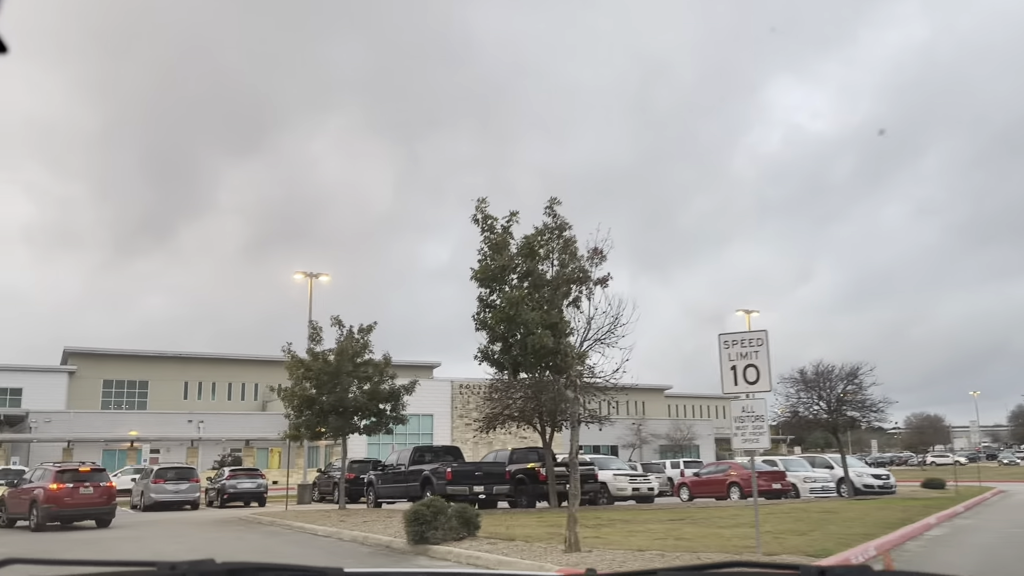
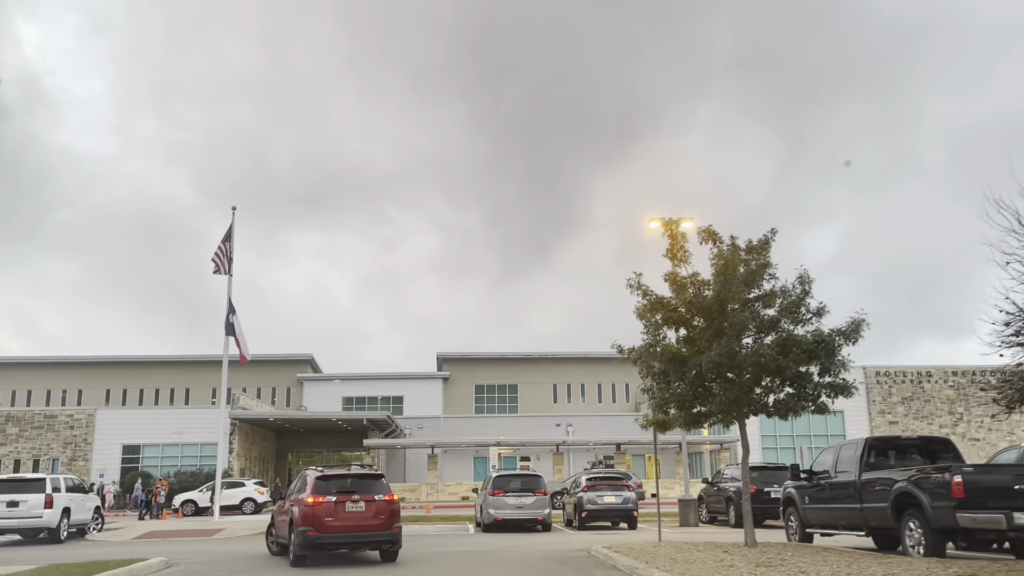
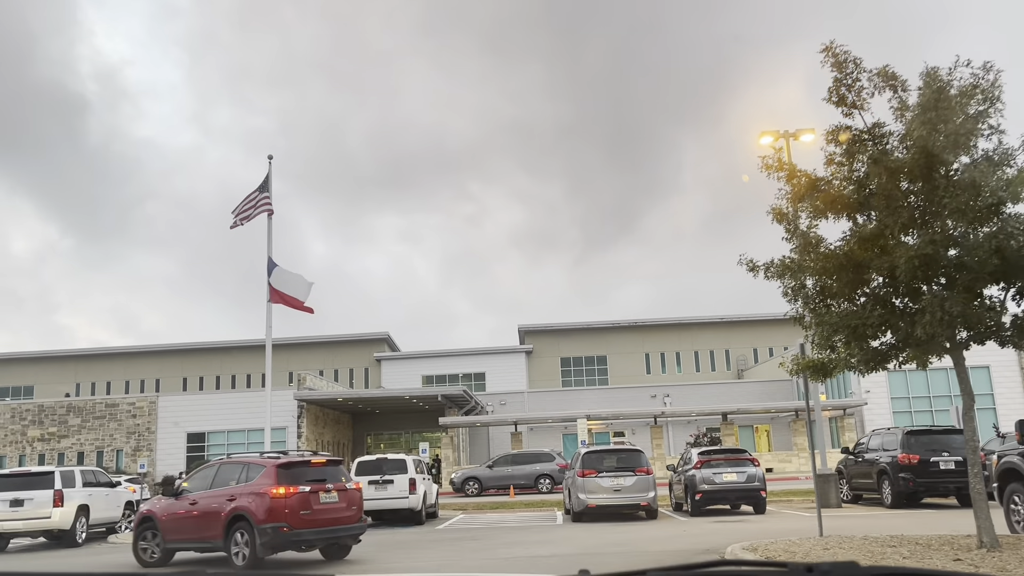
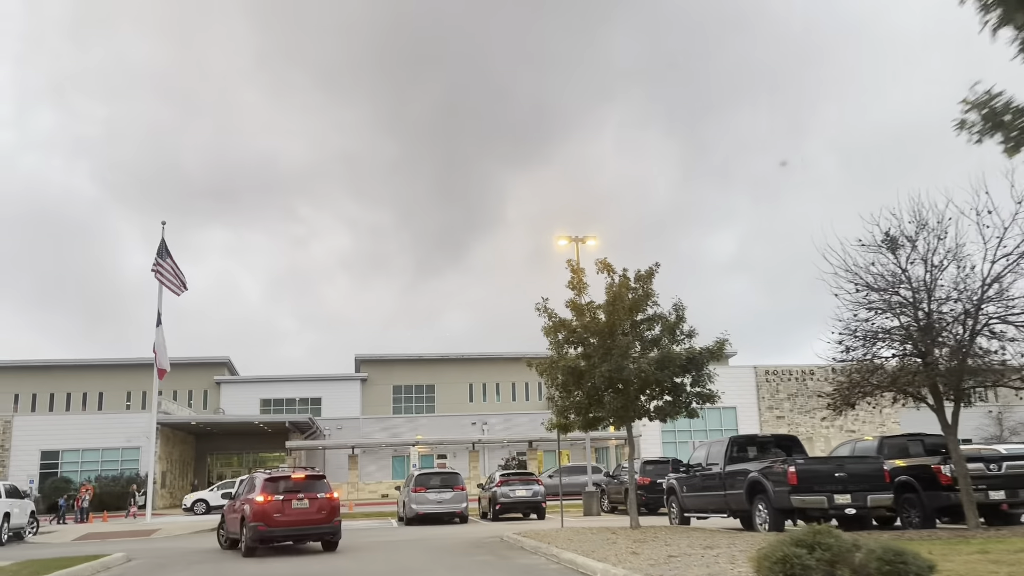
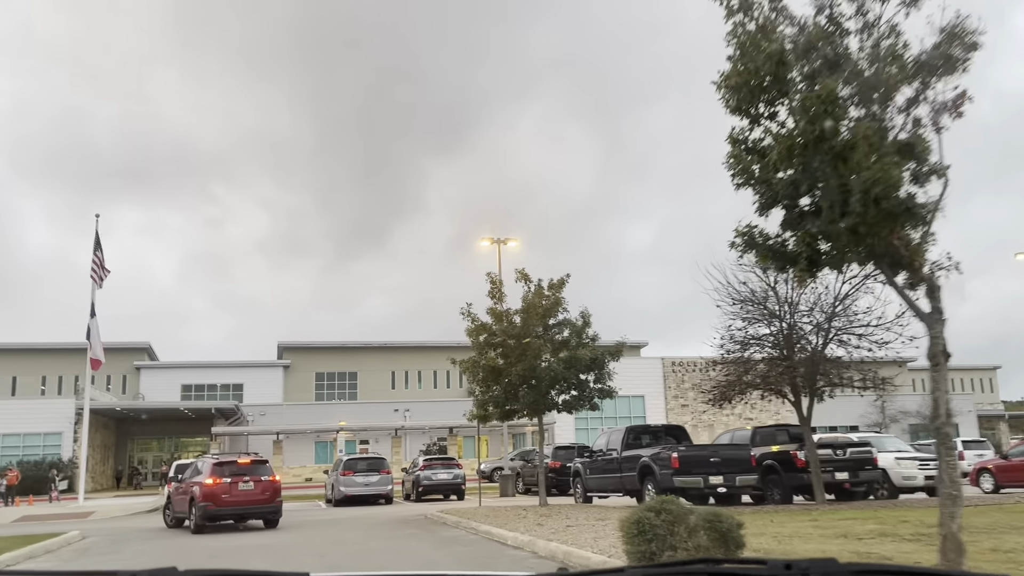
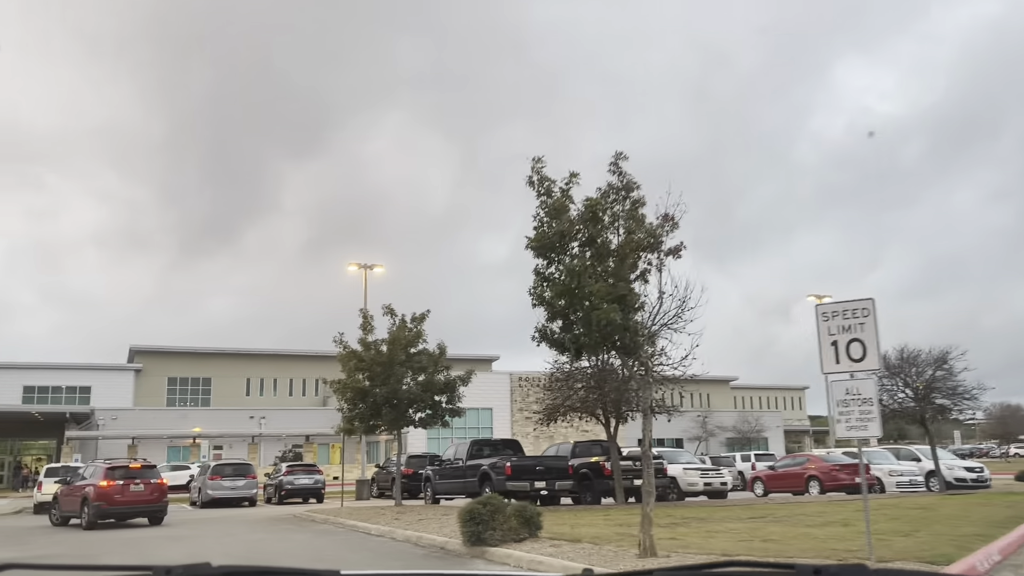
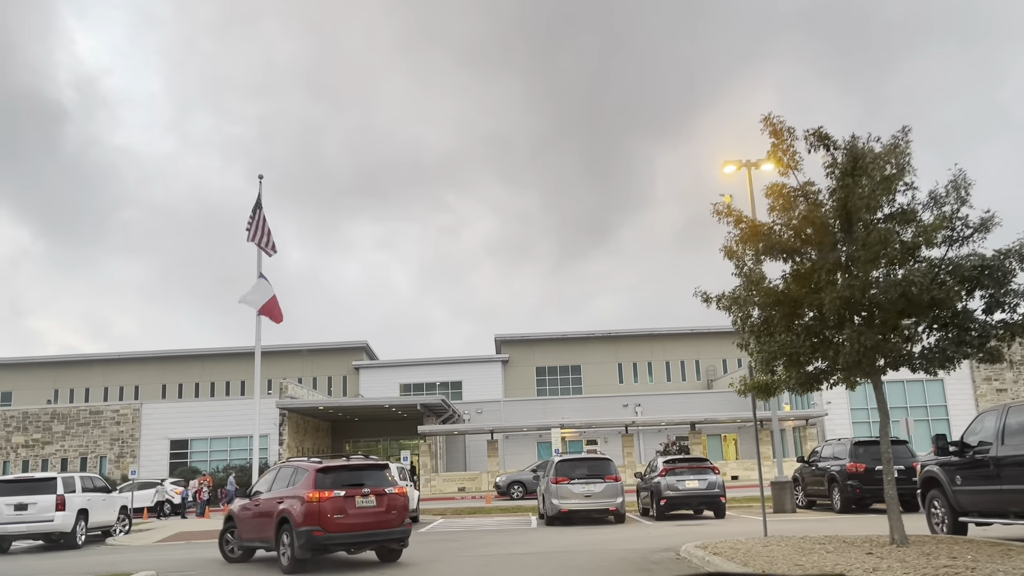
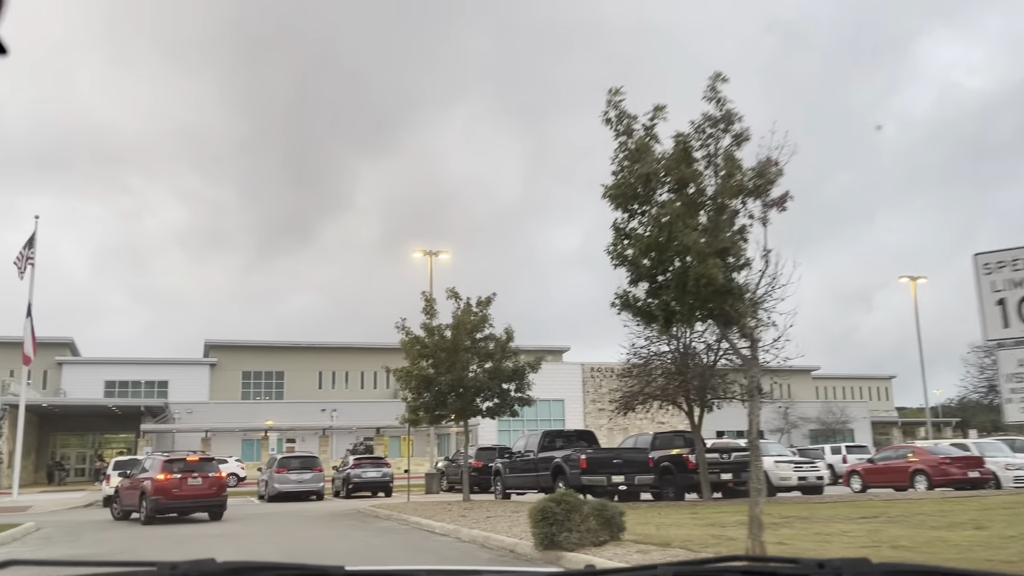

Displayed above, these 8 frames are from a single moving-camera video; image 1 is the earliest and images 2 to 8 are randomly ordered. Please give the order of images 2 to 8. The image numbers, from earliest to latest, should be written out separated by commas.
6, 8, 5, 4, 2, 7, 3
